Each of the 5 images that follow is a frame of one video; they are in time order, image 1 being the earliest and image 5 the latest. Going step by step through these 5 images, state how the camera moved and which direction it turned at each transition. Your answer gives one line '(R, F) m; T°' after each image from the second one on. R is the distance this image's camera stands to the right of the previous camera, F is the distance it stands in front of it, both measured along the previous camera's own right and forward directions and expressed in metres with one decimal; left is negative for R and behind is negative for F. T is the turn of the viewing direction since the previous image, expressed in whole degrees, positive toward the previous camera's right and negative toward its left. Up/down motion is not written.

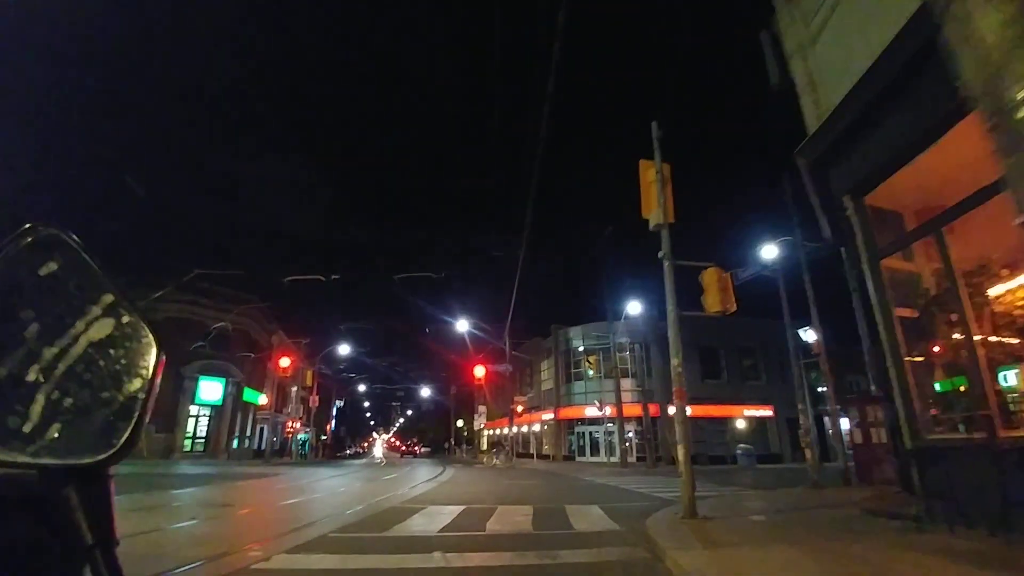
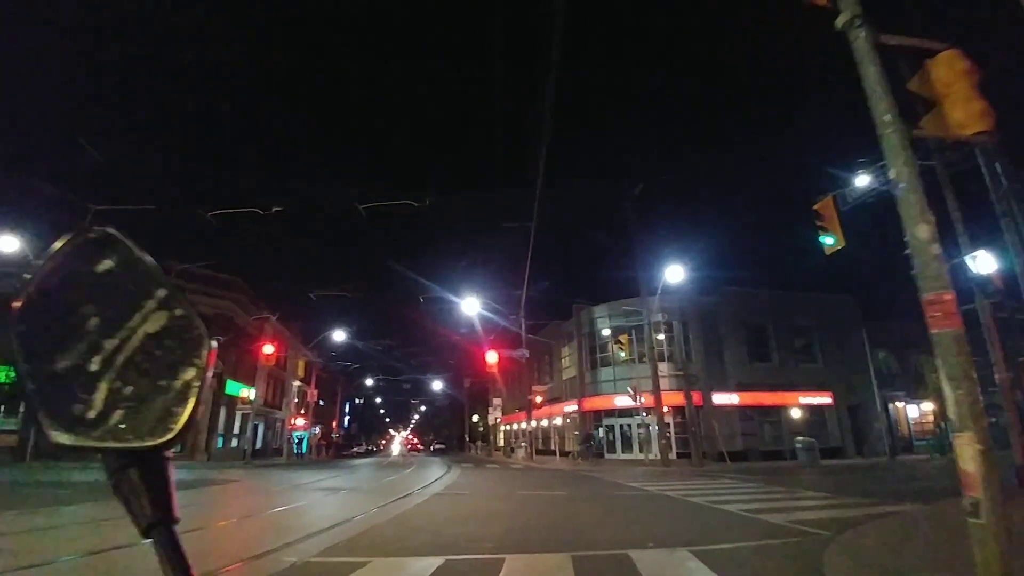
(0.0, +3.2) m; -2°
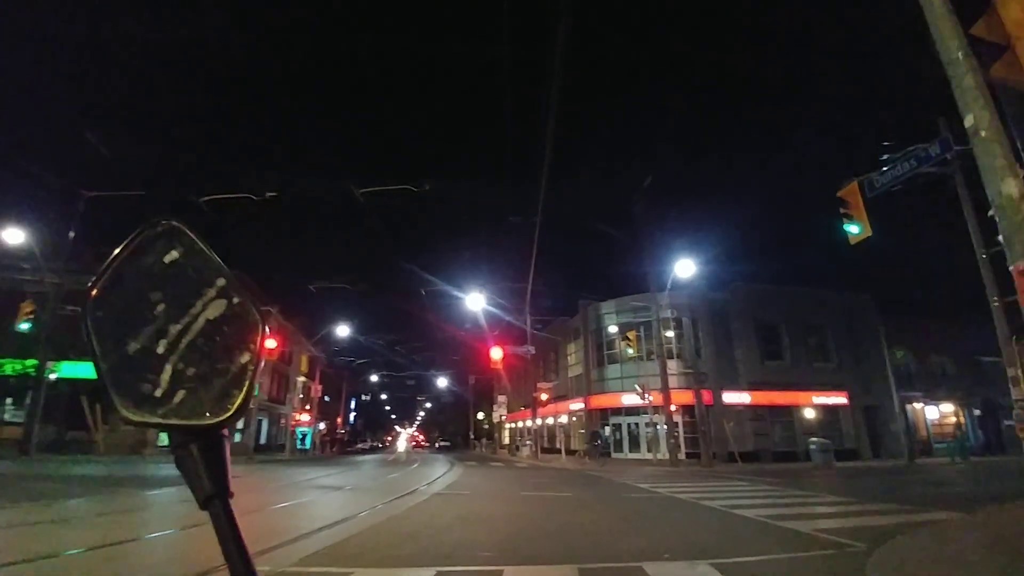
(0.0, +0.4) m; -1°
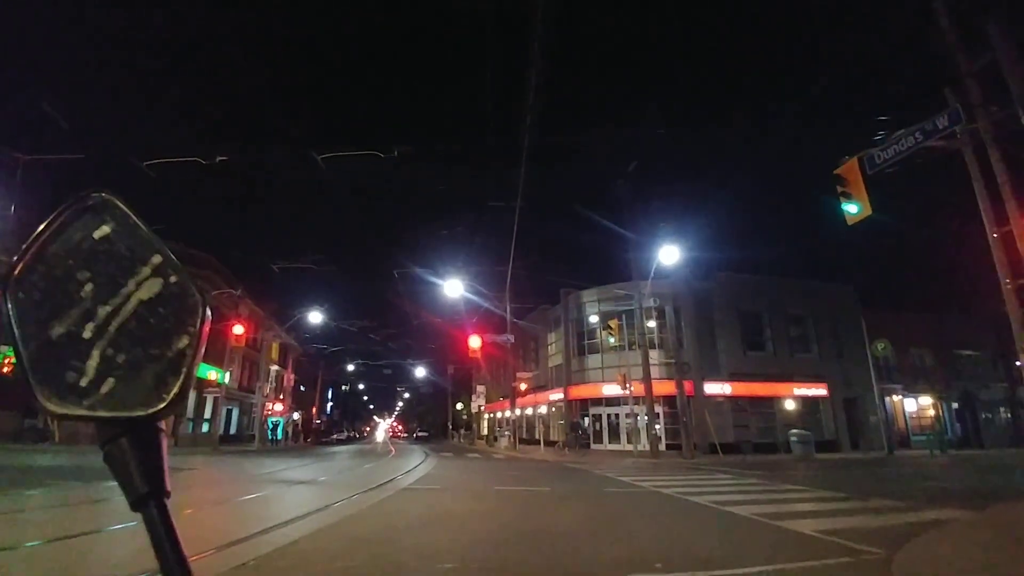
(+0.1, +0.6) m; +2°
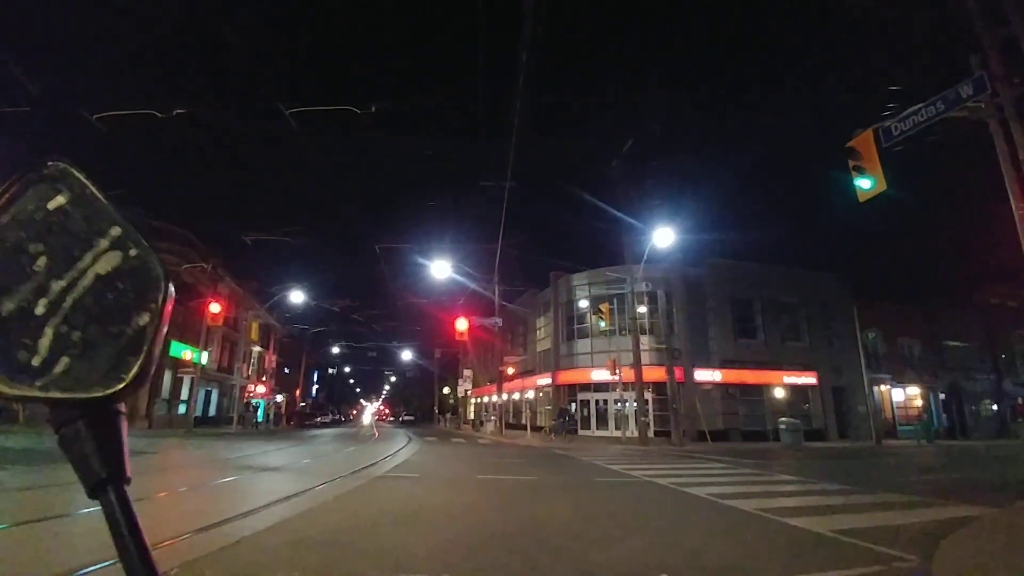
(0.0, +0.5) m; +1°
